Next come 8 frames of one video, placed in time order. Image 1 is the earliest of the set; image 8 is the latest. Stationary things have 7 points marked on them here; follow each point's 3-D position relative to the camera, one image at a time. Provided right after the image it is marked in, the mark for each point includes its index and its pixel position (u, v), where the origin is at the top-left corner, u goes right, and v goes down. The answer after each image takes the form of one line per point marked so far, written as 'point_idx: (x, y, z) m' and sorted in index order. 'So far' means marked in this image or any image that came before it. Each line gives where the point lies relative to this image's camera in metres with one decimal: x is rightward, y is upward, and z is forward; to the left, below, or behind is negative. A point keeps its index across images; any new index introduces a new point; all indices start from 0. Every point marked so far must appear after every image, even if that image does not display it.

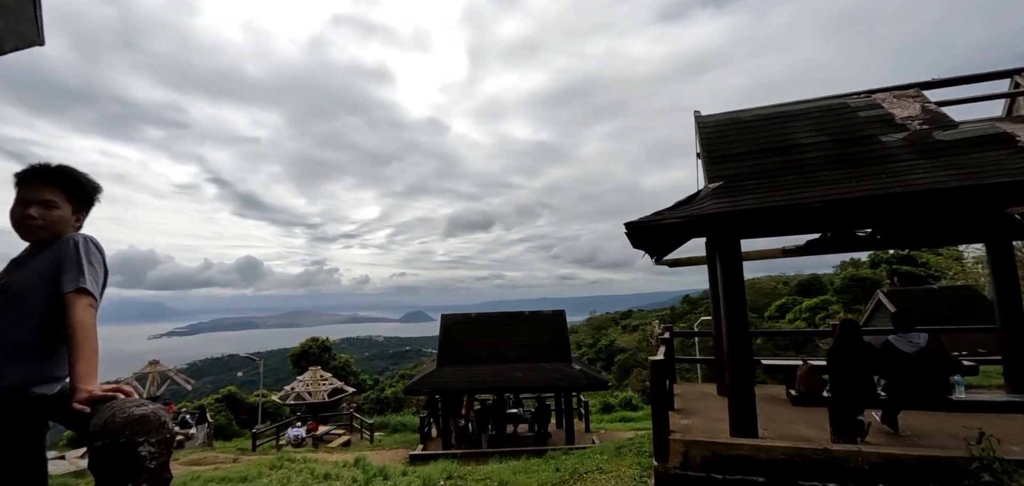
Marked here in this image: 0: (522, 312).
0: (+0.3, -2.1, +13.8) m
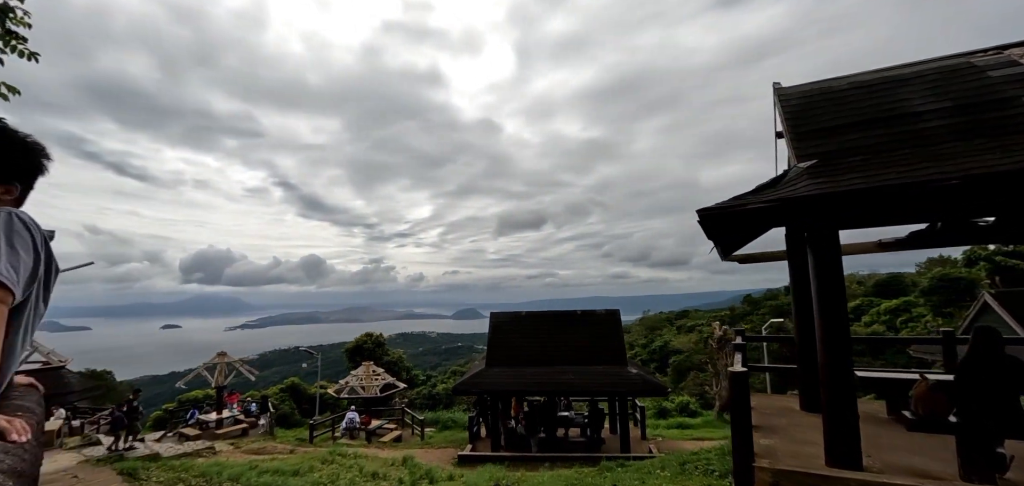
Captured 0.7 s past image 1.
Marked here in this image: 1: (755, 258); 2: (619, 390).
0: (+1.7, -1.9, +13.2) m
1: (+4.0, -0.2, +7.6) m
2: (+2.6, -3.5, +11.2) m
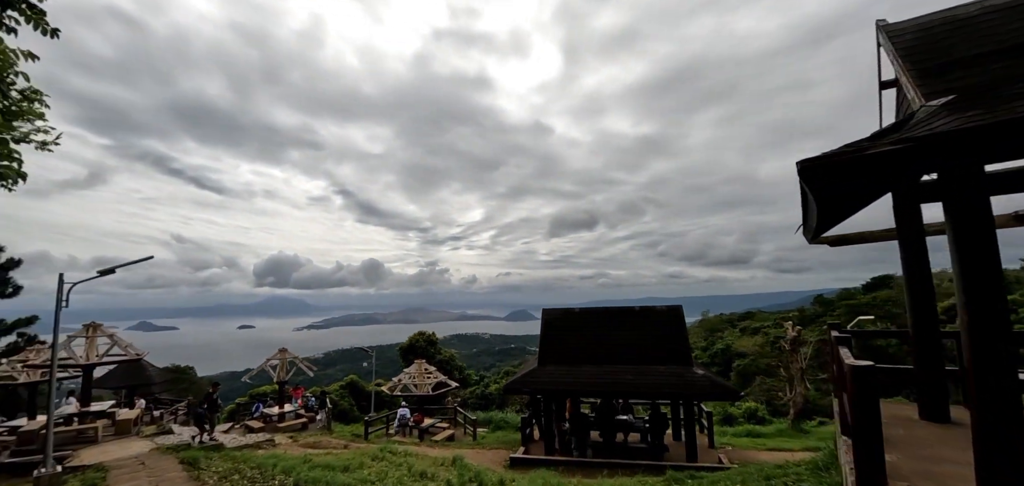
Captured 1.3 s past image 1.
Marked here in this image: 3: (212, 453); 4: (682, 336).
0: (+3.2, -1.7, +12.3) m
1: (+4.8, 0.0, +6.5) m
2: (+3.8, -3.3, +10.2) m
3: (-8.2, -5.7, +12.6) m
4: (+4.2, -2.3, +11.4) m
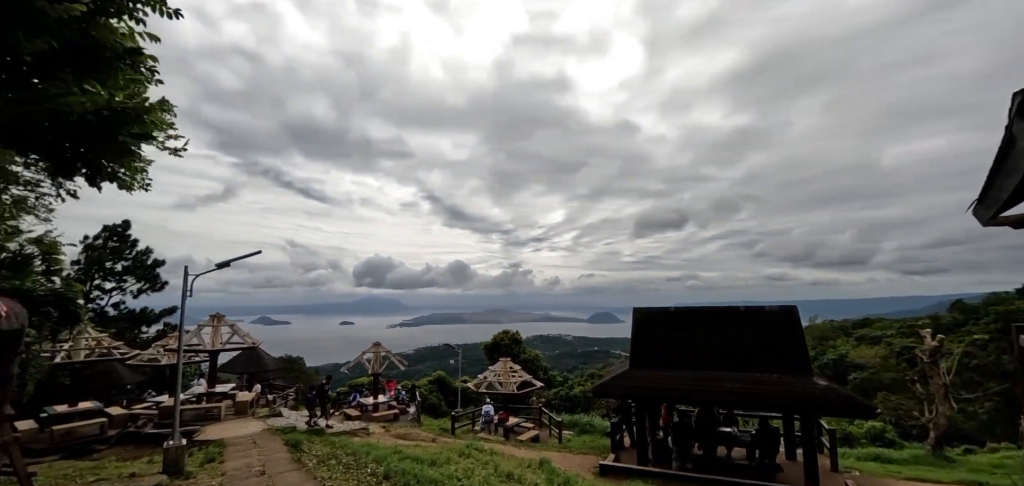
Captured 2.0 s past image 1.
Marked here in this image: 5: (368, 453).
0: (+5.3, -1.5, +11.1) m
1: (+5.9, +0.2, +5.1) m
2: (+5.6, -3.1, +8.9) m
3: (-5.8, -5.6, +13.4) m
4: (+6.2, -2.1, +10.0) m
5: (-3.6, -5.2, +11.5) m
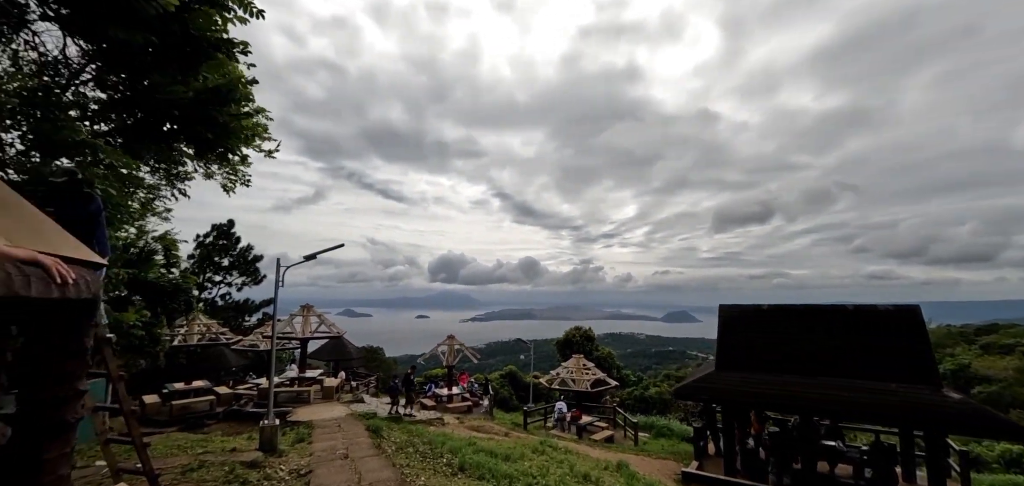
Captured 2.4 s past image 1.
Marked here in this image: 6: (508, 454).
0: (+7.0, -1.4, +9.9) m
1: (+6.6, +0.4, +3.9) m
2: (+6.9, -3.0, +7.7) m
3: (-3.6, -5.4, +13.9) m
4: (+7.7, -1.9, +8.7) m
5: (-1.7, -5.1, +11.7) m
6: (-0.1, -4.8, +10.6) m
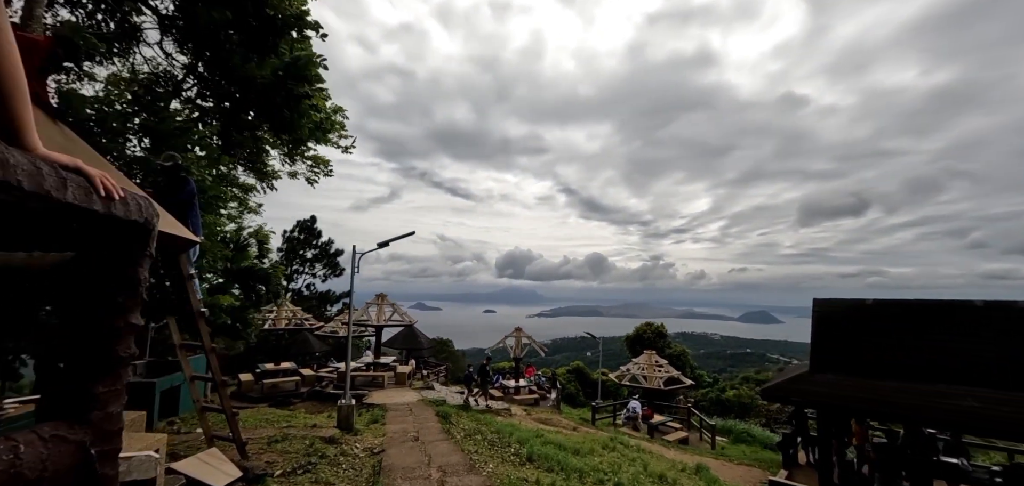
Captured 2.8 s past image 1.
0: (+8.4, -1.1, +8.5) m
1: (+7.2, +0.5, +2.6) m
2: (+8.0, -2.7, +6.4) m
3: (-1.6, -5.1, +14.1) m
4: (+8.9, -1.7, +7.3) m
5: (0.0, -4.8, +11.6) m
6: (+1.4, -4.5, +10.3) m
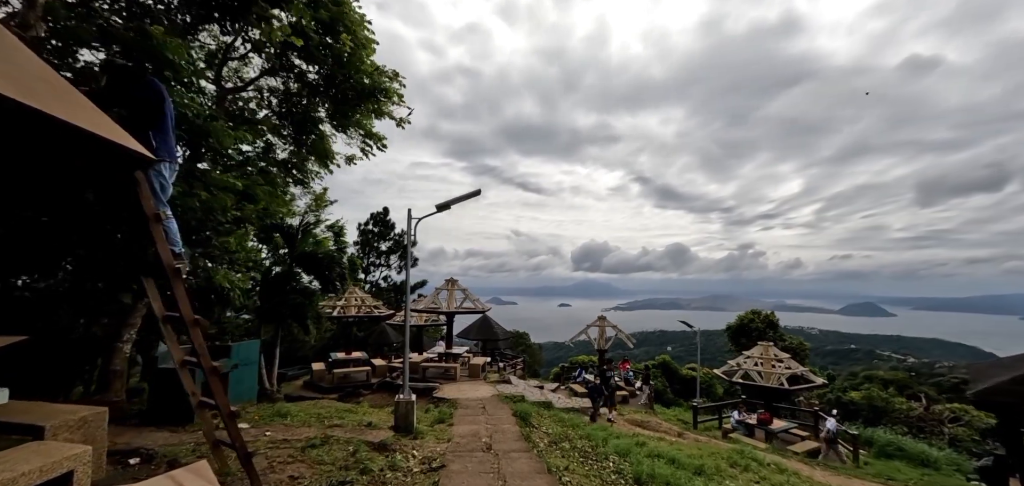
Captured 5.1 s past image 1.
0: (+9.6, -0.1, +5.0) m
1: (+7.4, +1.4, -0.7) m
2: (+8.9, -1.8, +3.0) m
3: (+0.7, -4.3, +12.0) m
4: (+9.9, -0.7, +3.7) m
5: (+1.9, -4.0, +9.4) m
6: (+3.1, -3.7, +7.8) m
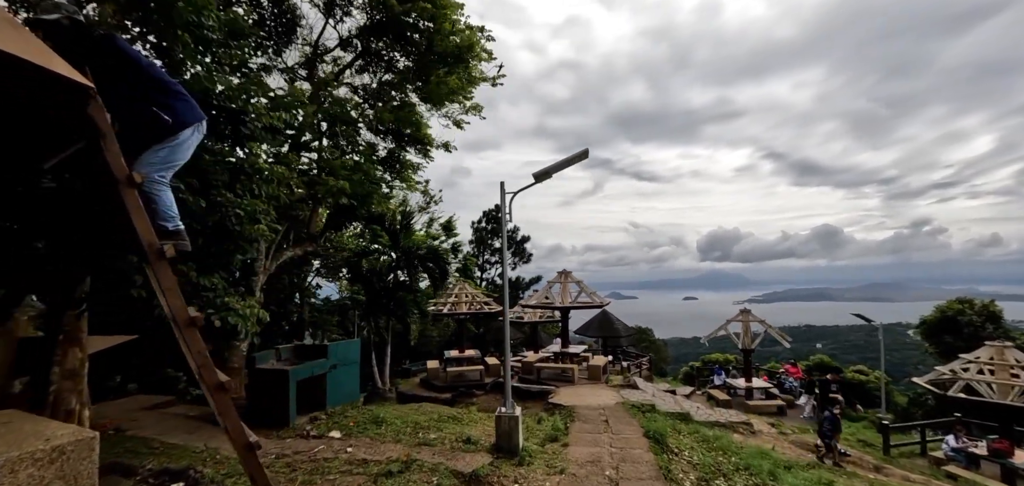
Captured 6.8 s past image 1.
0: (+10.1, +0.6, +0.8) m
1: (+6.6, +2.0, -4.2) m
2: (+9.1, -1.1, -1.0) m
3: (+3.5, -3.9, +9.8) m
4: (+10.1, 0.0, -0.6) m
5: (+4.0, -3.5, +7.0) m
6: (+4.7, -3.2, +5.1) m
